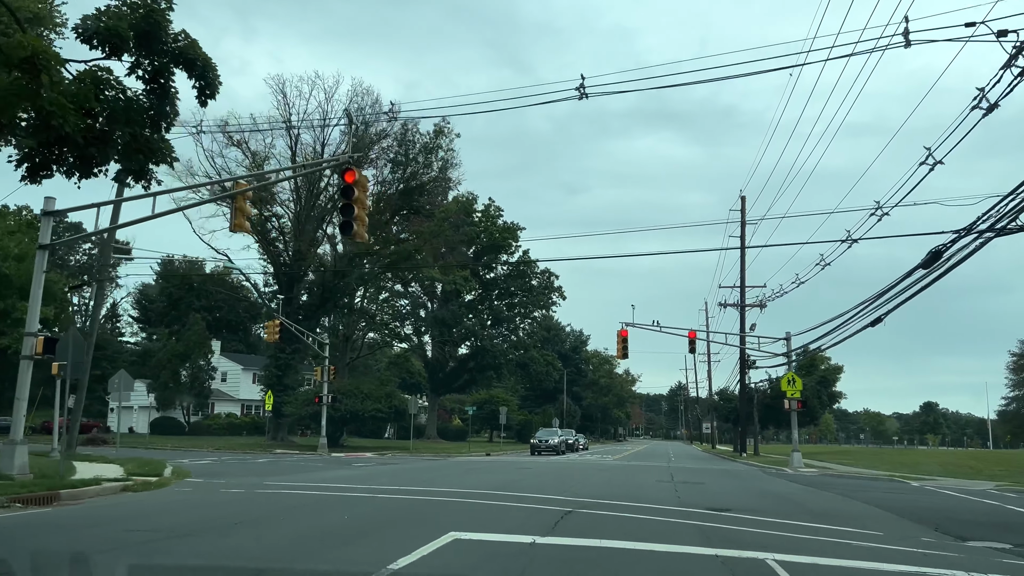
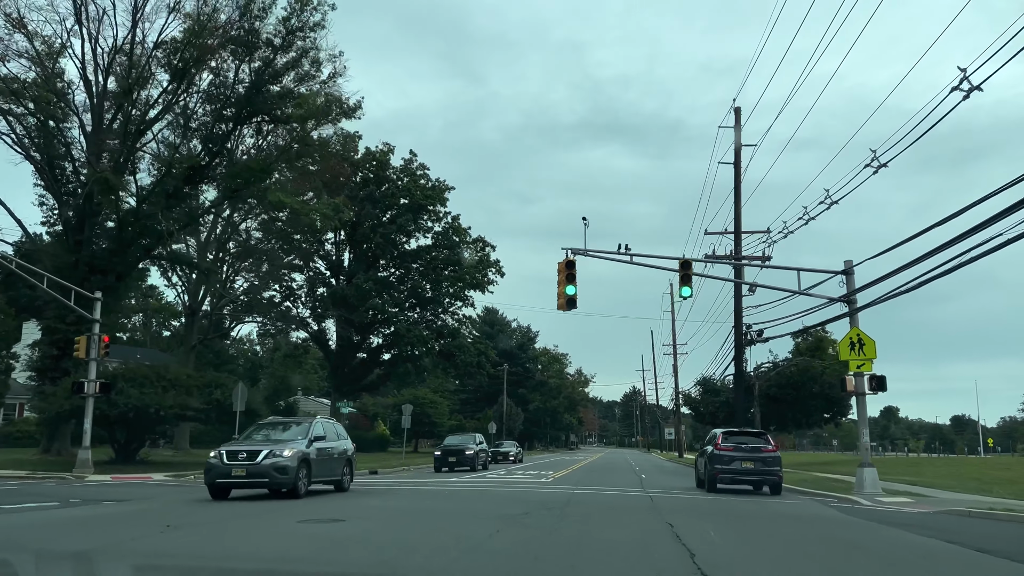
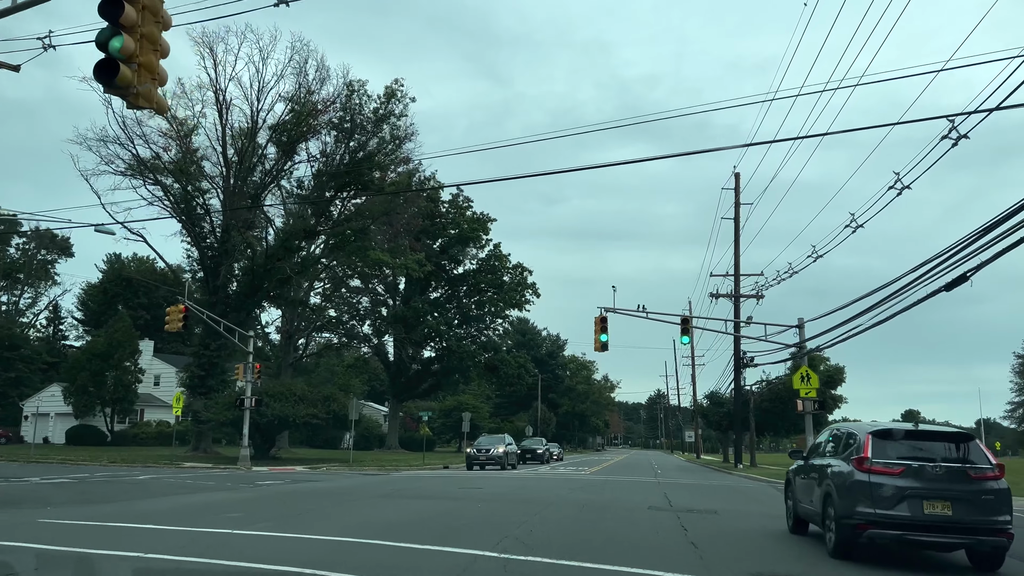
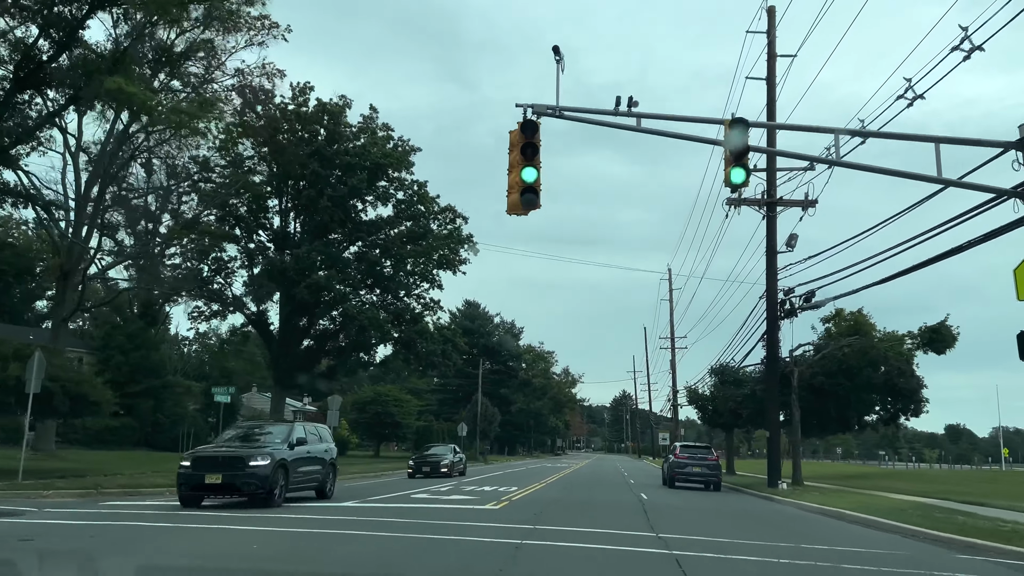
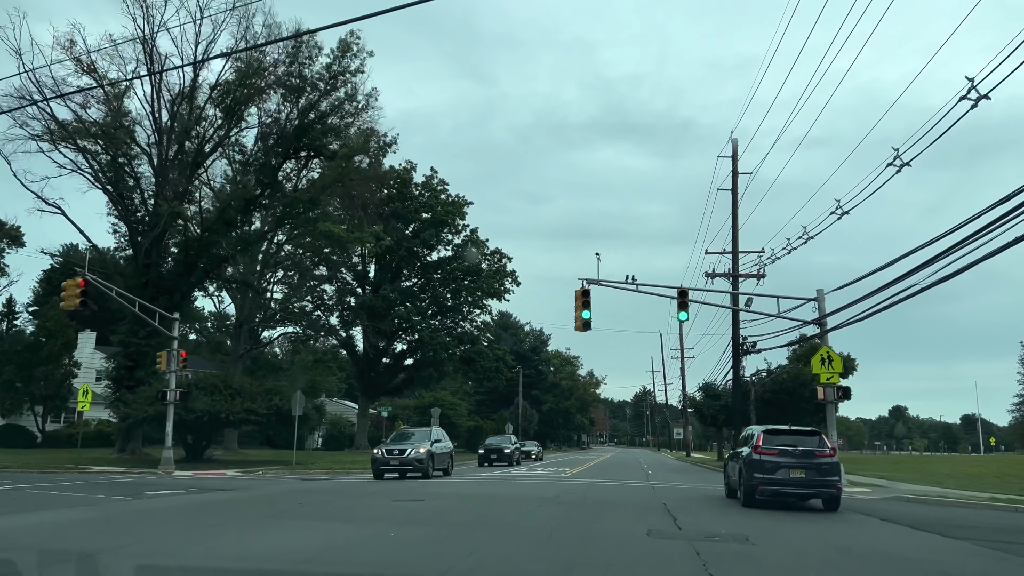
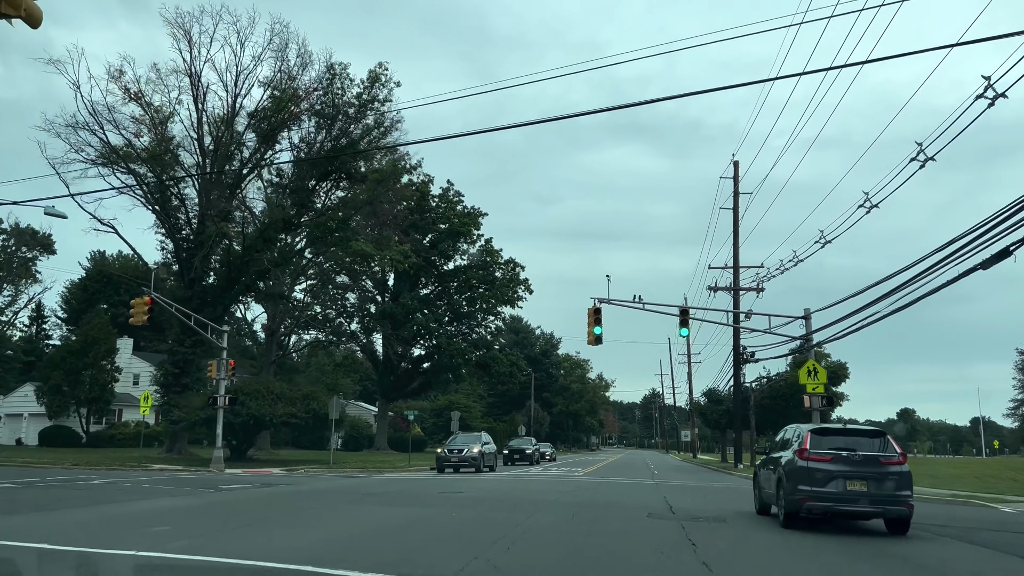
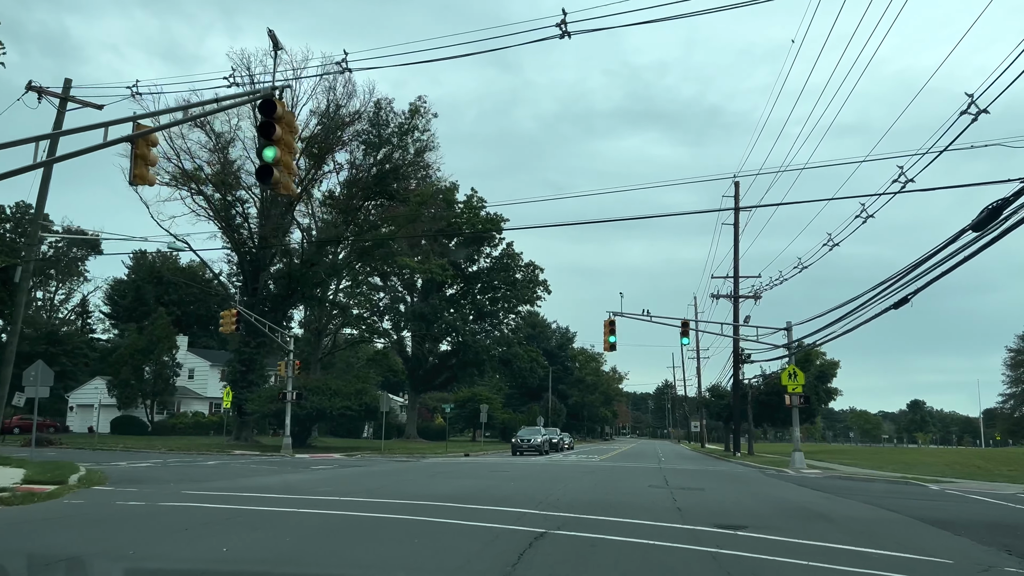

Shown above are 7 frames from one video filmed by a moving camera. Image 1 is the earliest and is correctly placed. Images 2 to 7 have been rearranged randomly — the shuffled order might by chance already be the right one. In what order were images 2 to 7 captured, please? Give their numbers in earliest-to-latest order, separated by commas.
7, 3, 6, 5, 2, 4
